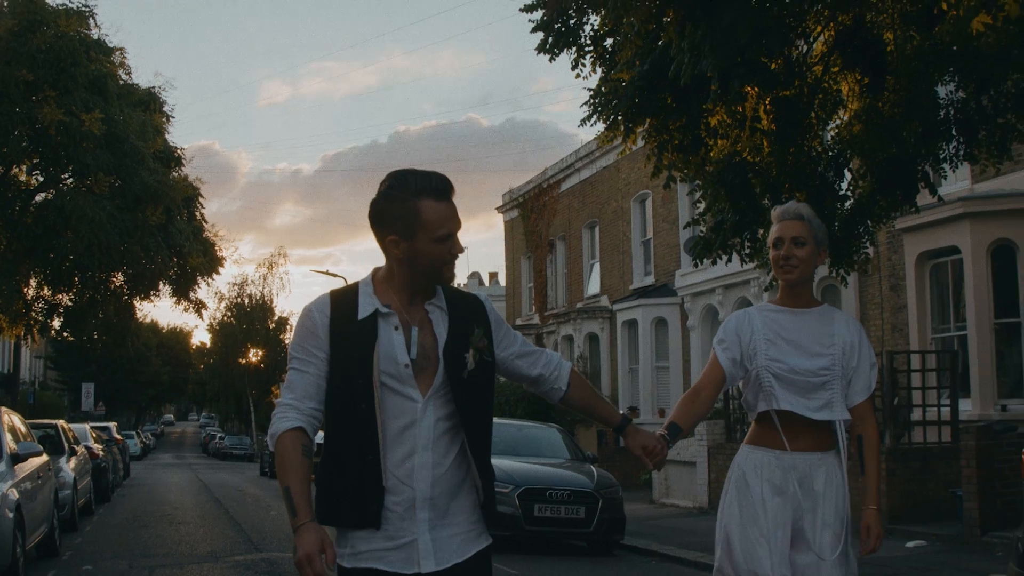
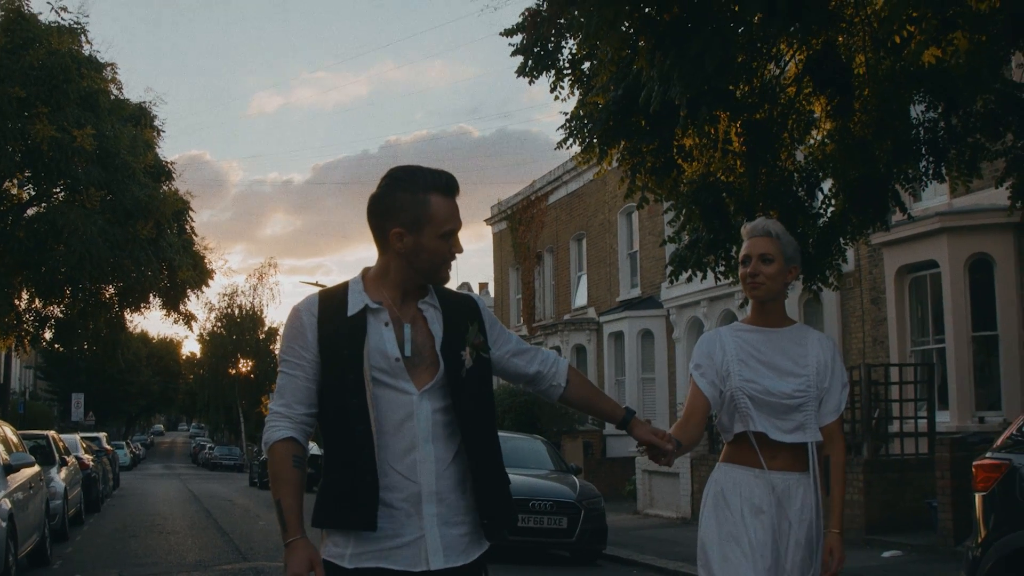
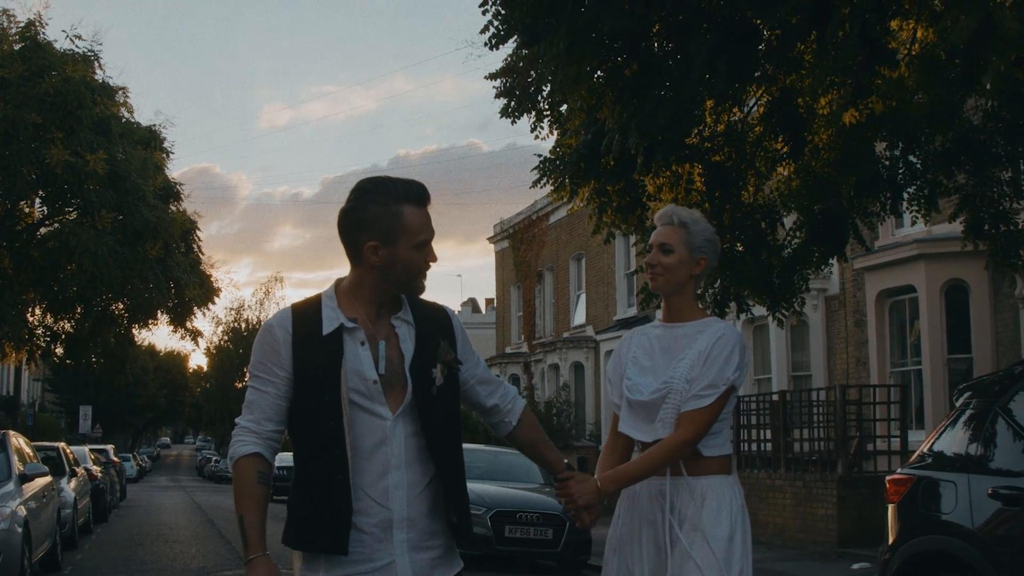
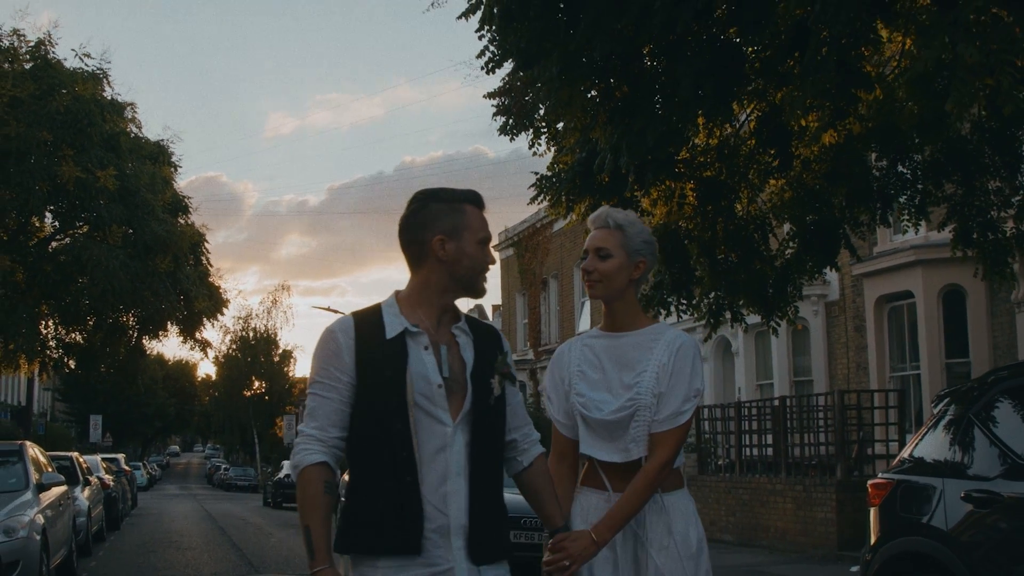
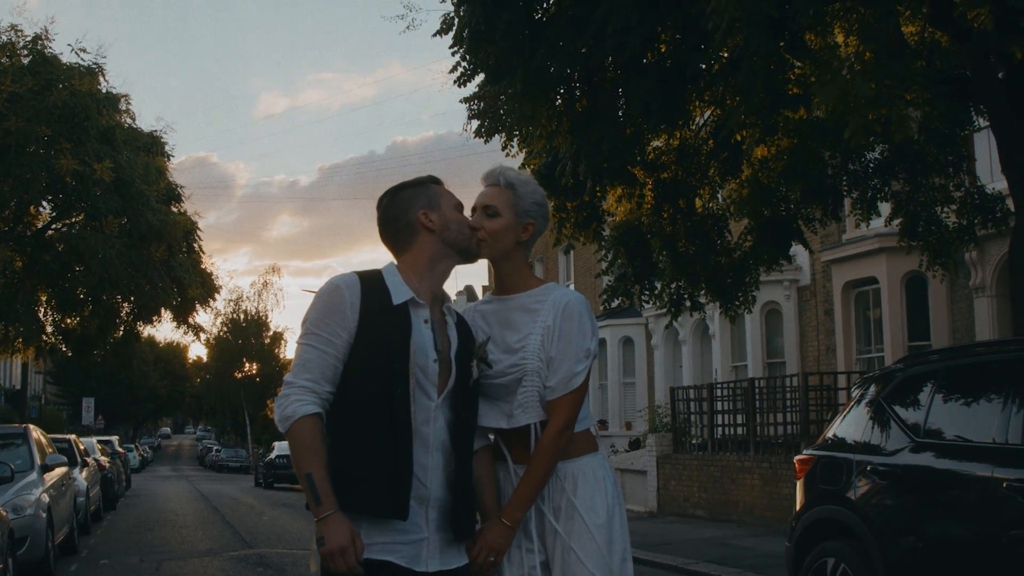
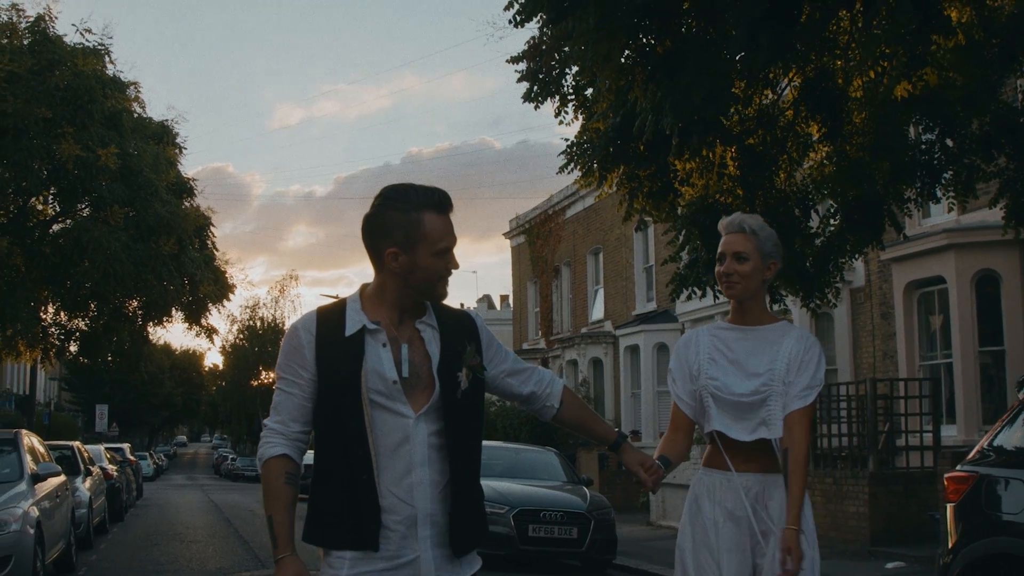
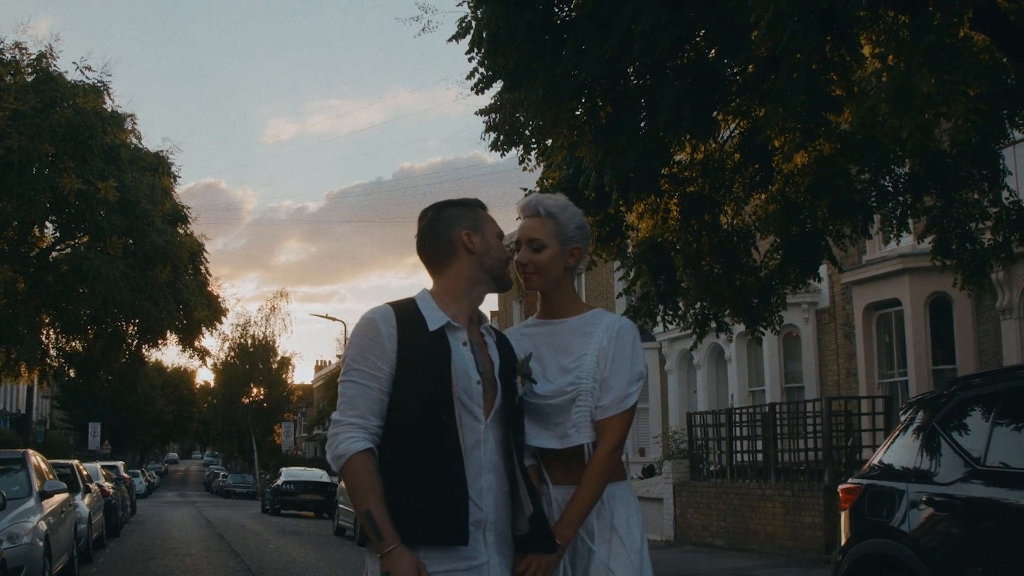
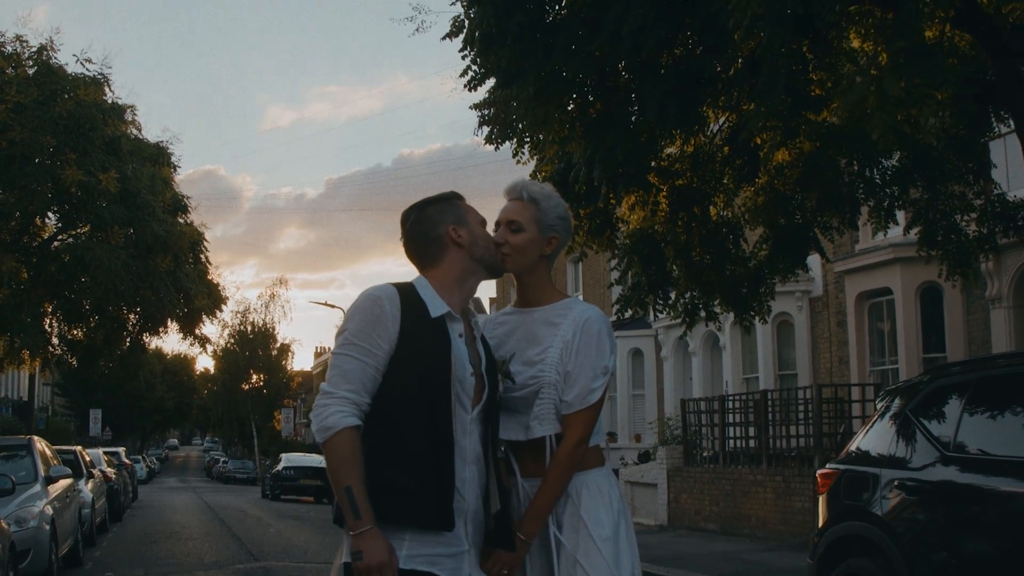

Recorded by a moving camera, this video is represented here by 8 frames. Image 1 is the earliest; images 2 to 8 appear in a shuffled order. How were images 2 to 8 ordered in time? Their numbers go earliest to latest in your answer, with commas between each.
2, 6, 3, 4, 7, 8, 5
